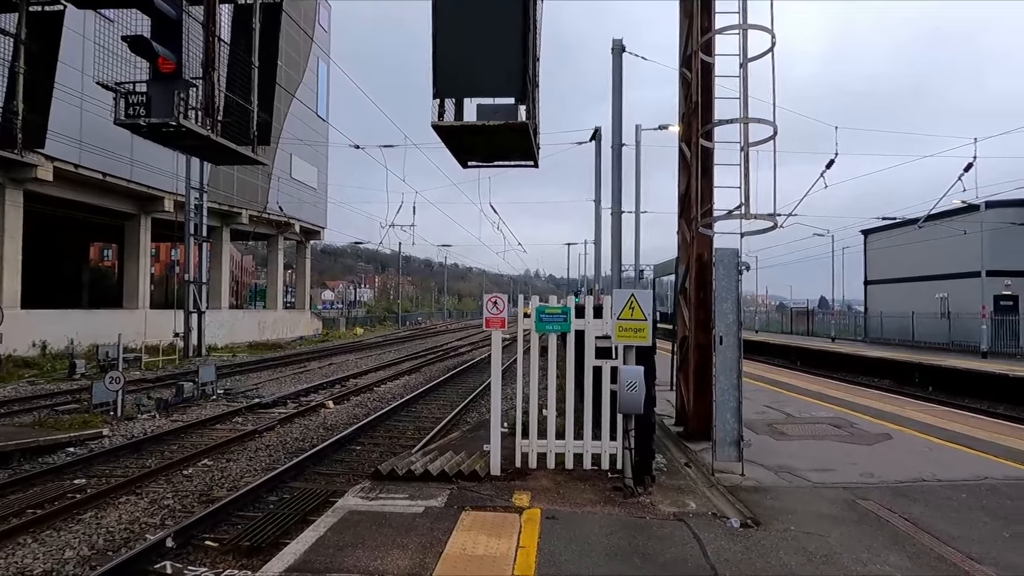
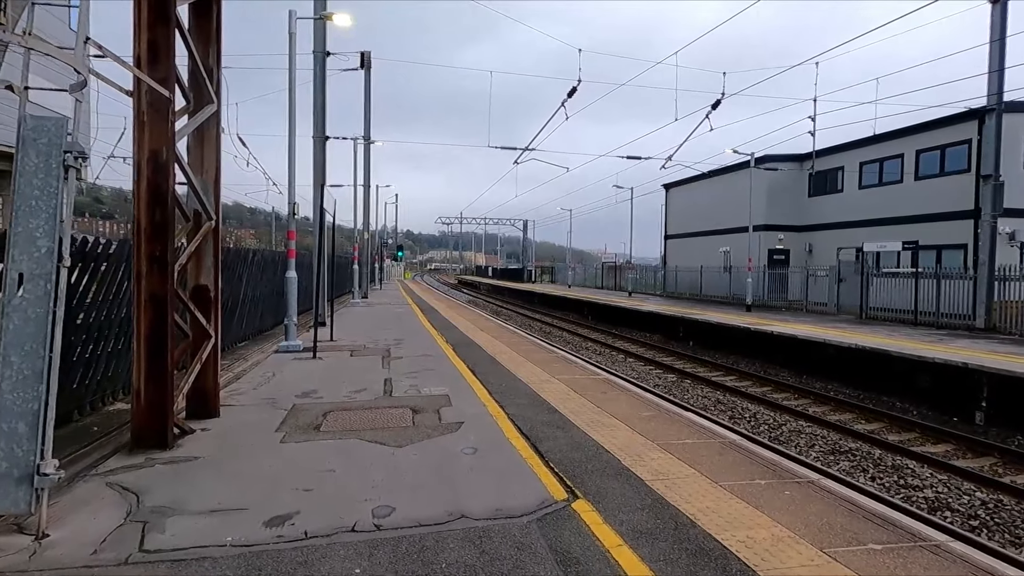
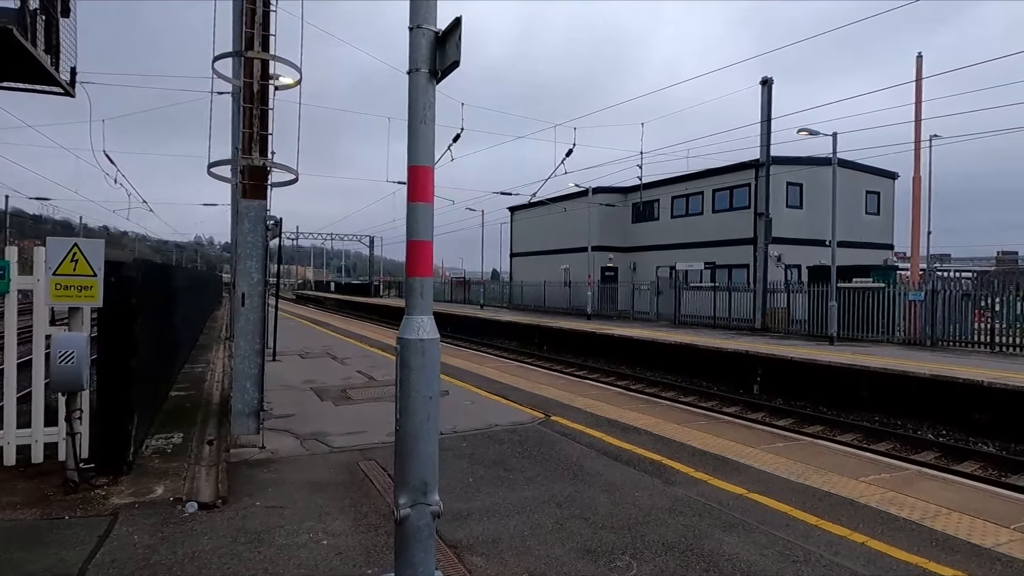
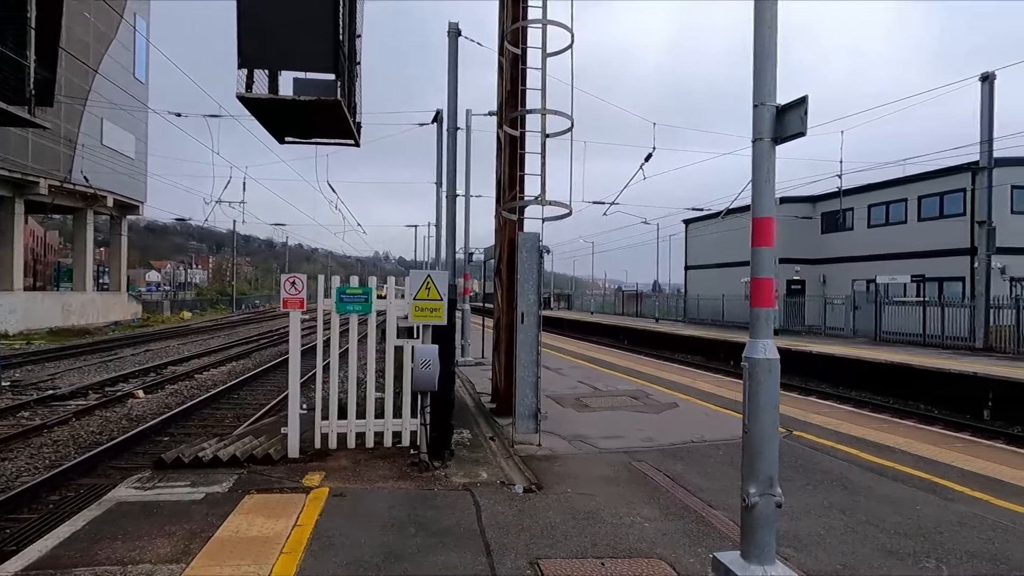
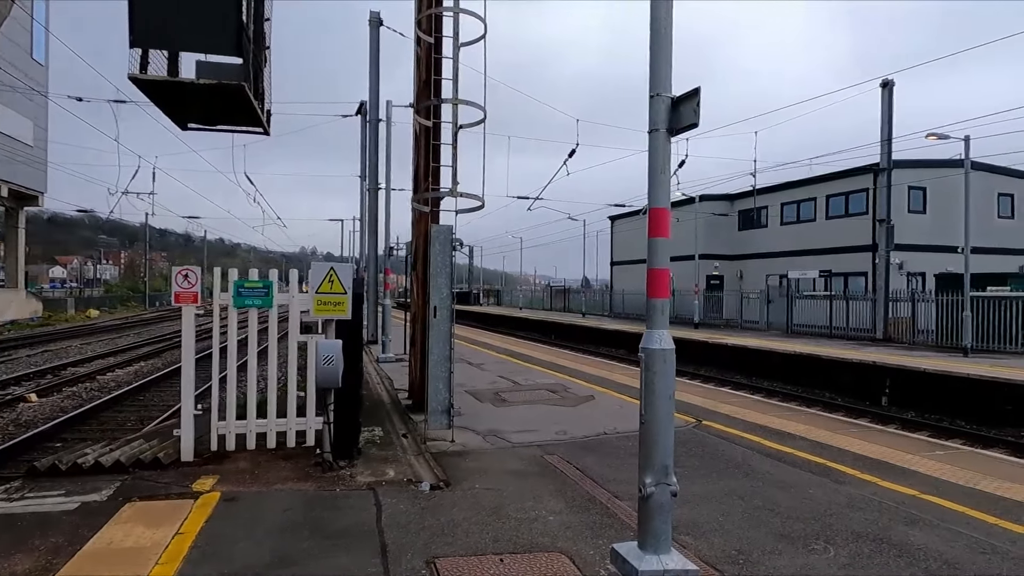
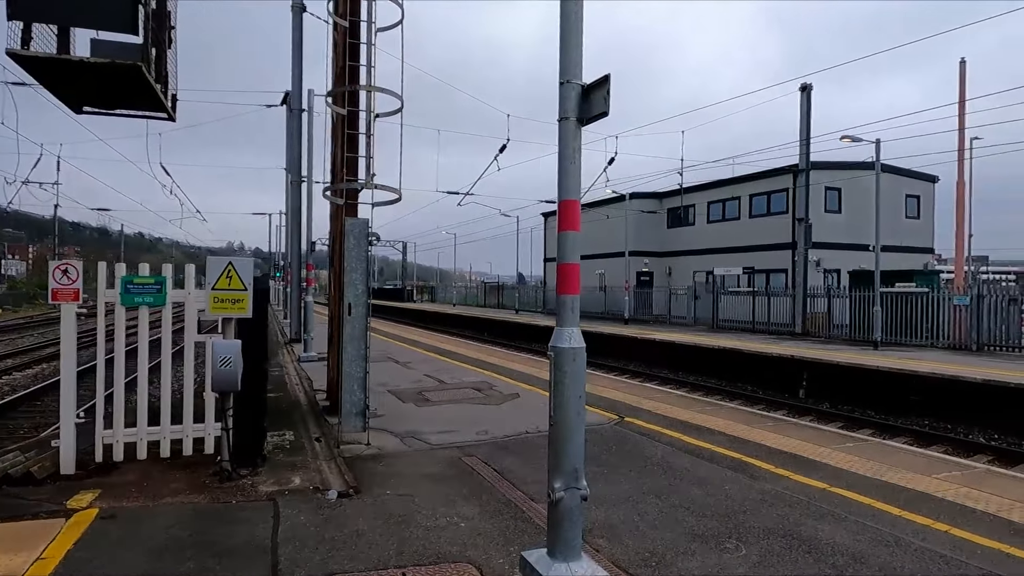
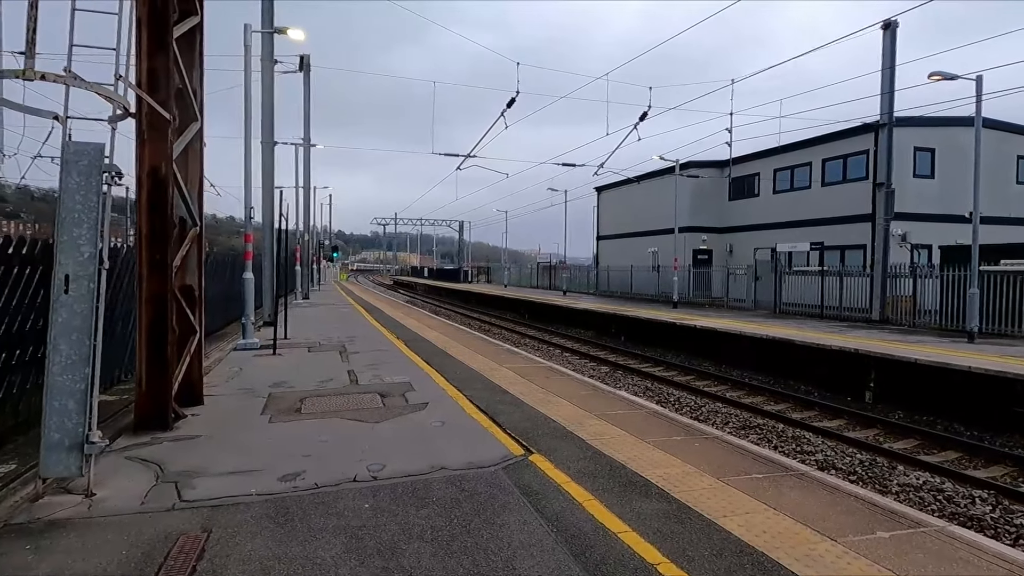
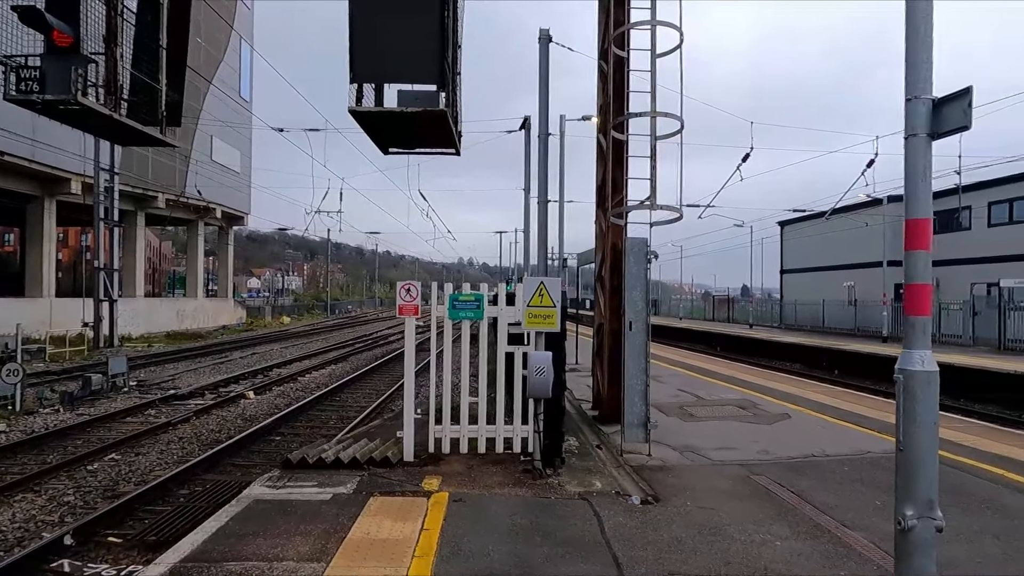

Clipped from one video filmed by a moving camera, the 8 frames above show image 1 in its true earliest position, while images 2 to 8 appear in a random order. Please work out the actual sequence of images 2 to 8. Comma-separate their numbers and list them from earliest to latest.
8, 4, 5, 6, 3, 7, 2
